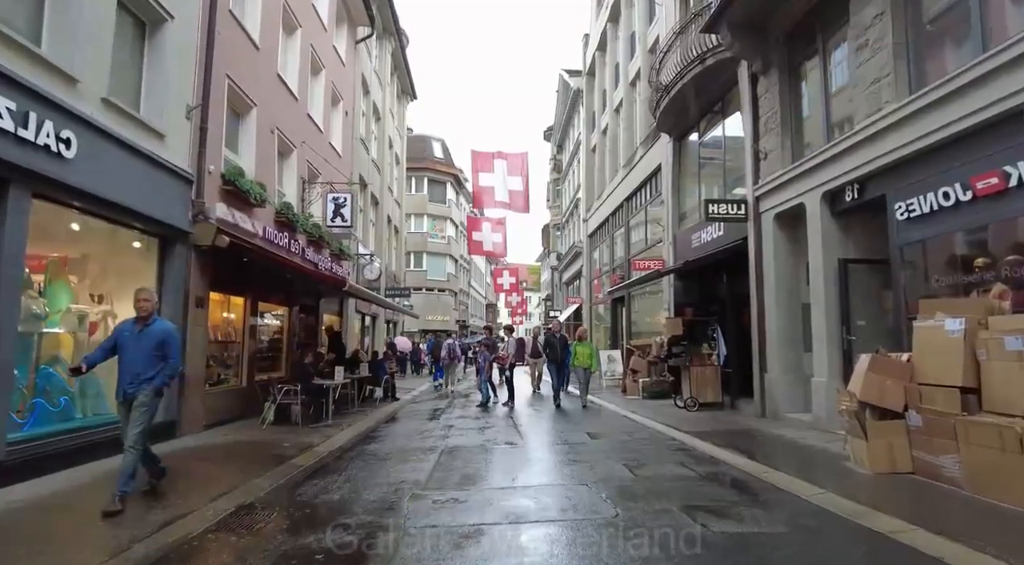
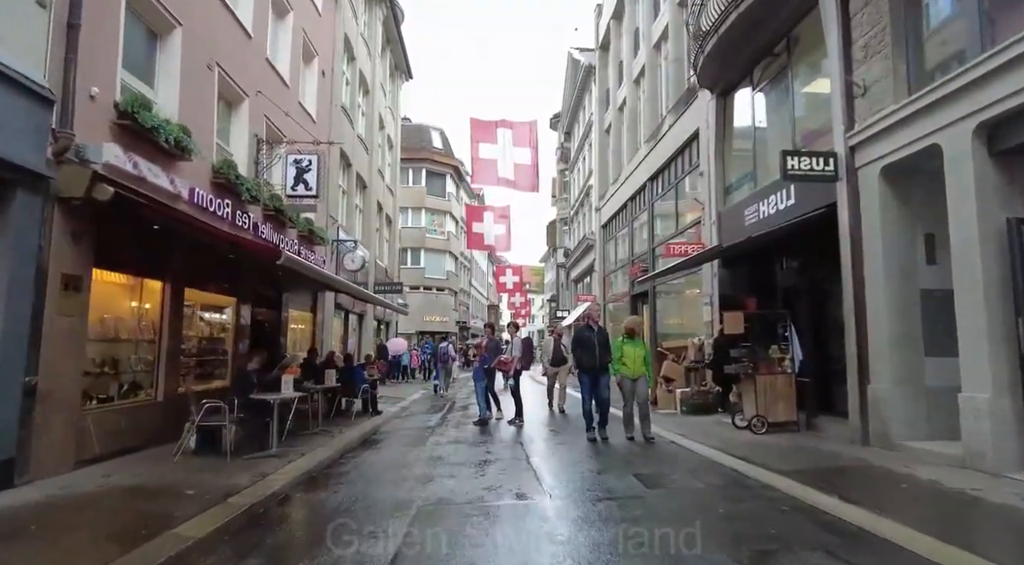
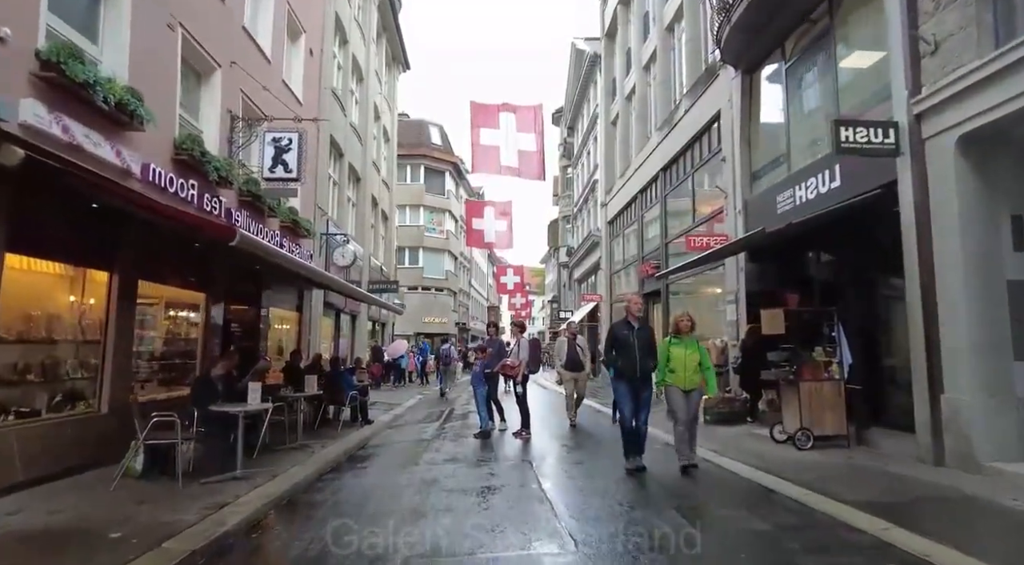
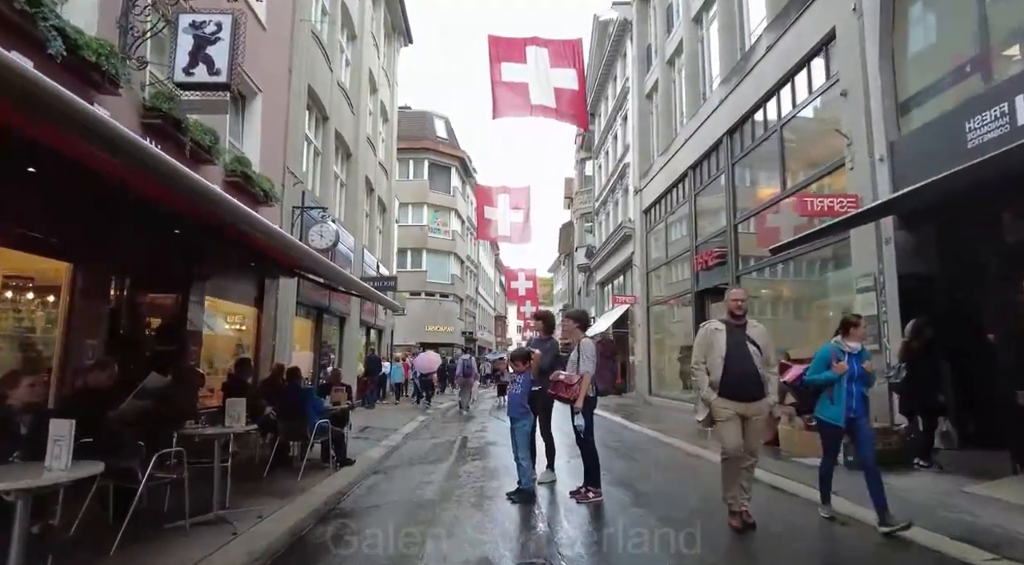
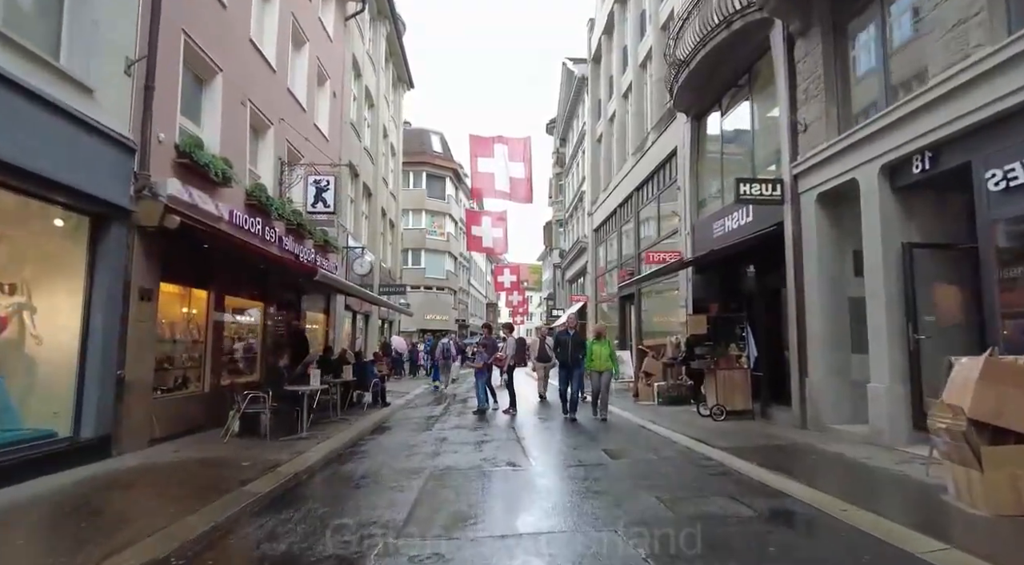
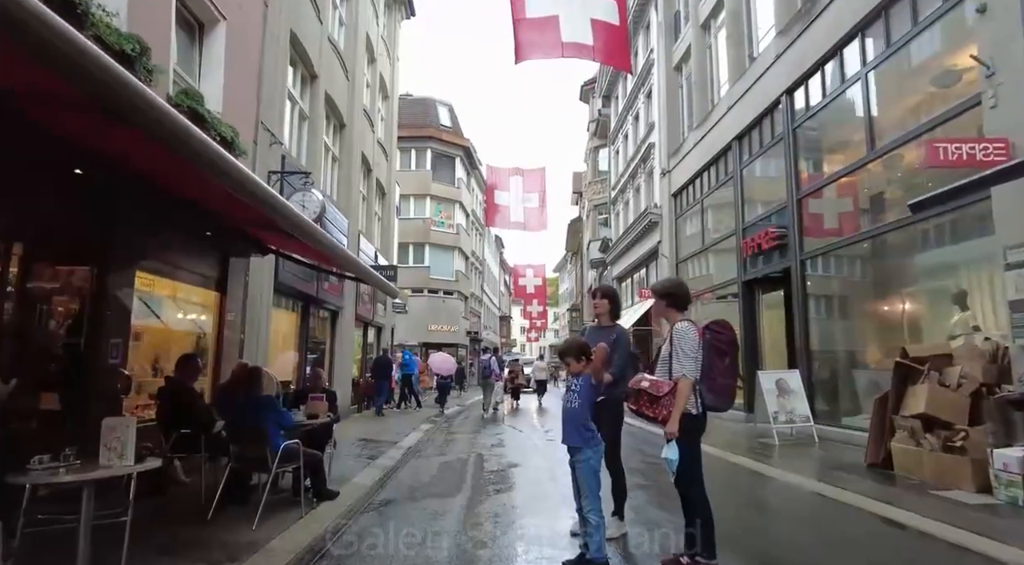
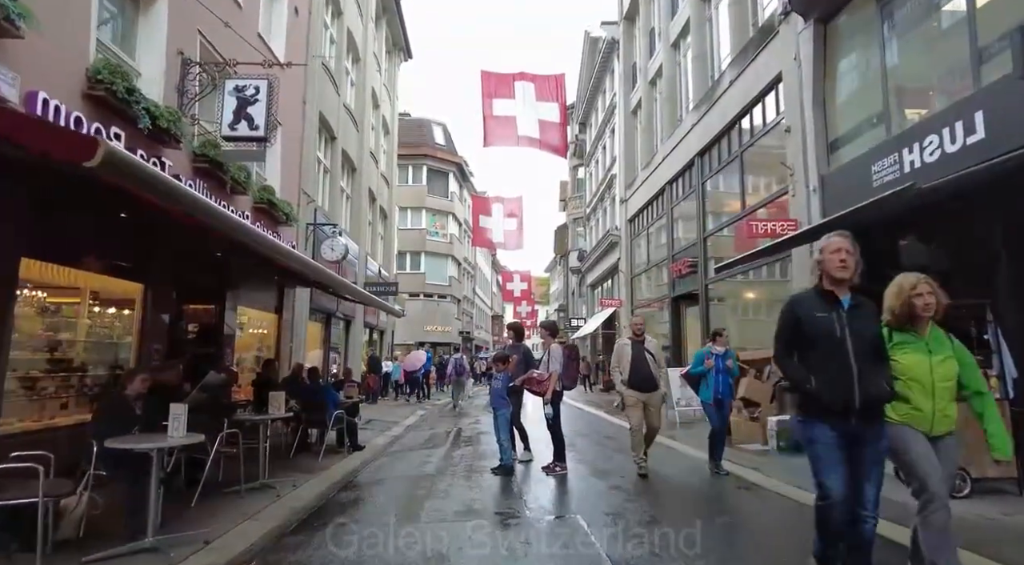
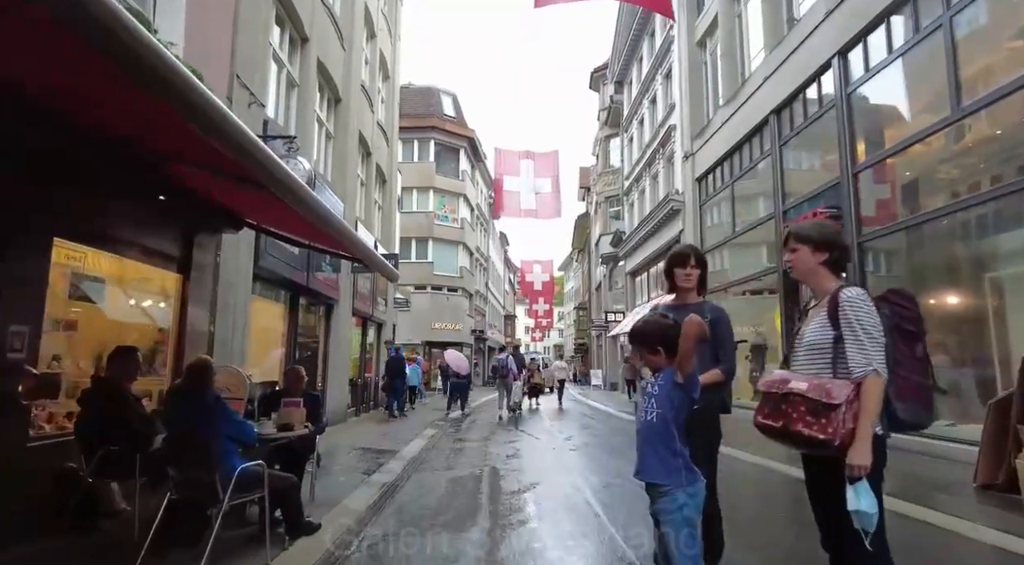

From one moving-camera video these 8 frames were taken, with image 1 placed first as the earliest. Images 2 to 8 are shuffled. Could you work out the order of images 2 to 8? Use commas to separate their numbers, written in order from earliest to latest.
5, 2, 3, 7, 4, 6, 8
